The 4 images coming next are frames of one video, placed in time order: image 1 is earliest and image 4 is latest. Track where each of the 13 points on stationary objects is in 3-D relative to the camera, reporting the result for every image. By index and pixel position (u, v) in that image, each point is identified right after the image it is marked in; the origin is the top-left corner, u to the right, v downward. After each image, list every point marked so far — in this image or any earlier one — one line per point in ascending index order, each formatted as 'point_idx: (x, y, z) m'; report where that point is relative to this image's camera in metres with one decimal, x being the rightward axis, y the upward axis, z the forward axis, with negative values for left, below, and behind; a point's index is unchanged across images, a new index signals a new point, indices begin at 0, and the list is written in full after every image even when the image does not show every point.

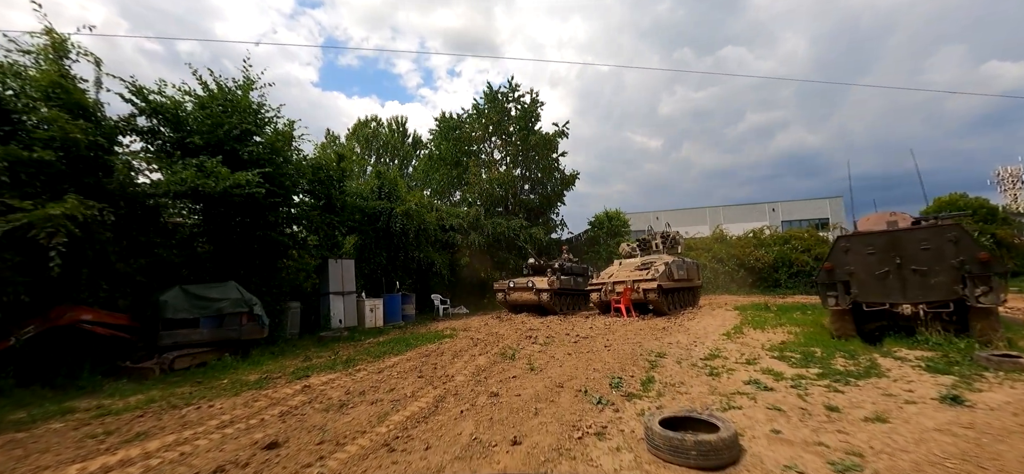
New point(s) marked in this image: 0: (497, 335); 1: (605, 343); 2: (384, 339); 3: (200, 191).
0: (-0.4, -2.6, +9.3) m
1: (+2.2, -2.5, +8.2) m
2: (-3.3, -2.6, +8.9) m
3: (-6.6, +1.0, +7.4) m
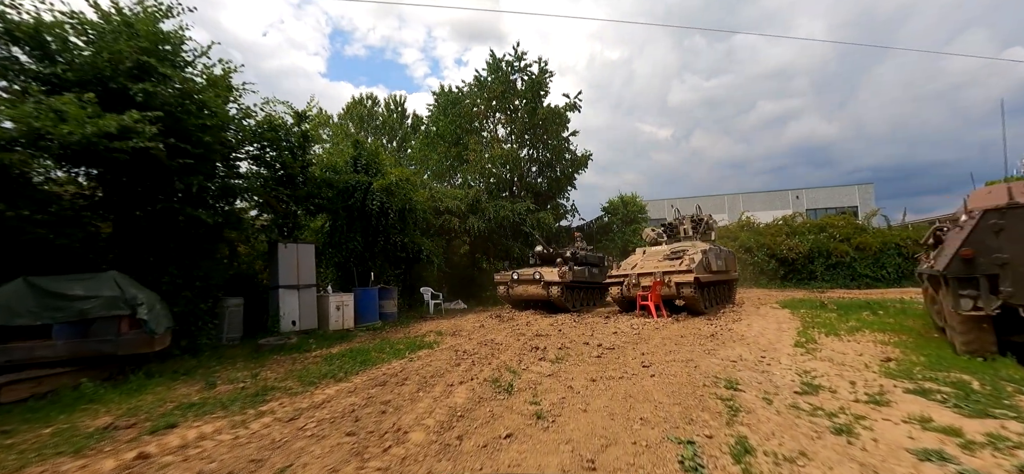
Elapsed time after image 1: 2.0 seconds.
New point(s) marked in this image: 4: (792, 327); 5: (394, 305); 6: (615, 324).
0: (-0.4, -2.1, +7.0) m
1: (+2.2, -2.1, +5.8) m
2: (-3.3, -2.1, +6.6) m
3: (-6.6, +1.4, +5.1) m
4: (+7.4, -2.4, +9.4) m
5: (-3.5, -2.0, +10.4) m
6: (+2.7, -2.2, +9.1) m
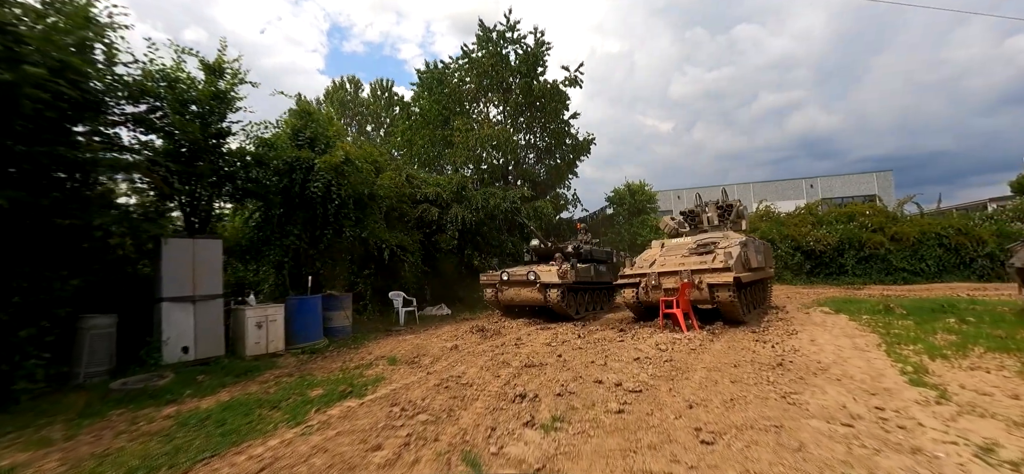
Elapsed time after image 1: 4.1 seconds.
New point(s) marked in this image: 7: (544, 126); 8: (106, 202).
0: (-0.7, -2.0, +4.7) m
1: (+1.8, -1.9, +3.5) m
2: (-3.6, -2.0, +4.3) m
3: (-7.0, +1.5, +2.8) m
4: (+7.1, -2.1, +7.0) m
5: (-3.8, -1.9, +8.1) m
6: (+2.3, -2.0, +6.7) m
7: (+1.8, +6.3, +19.8) m
8: (-6.5, +0.6, +5.5) m
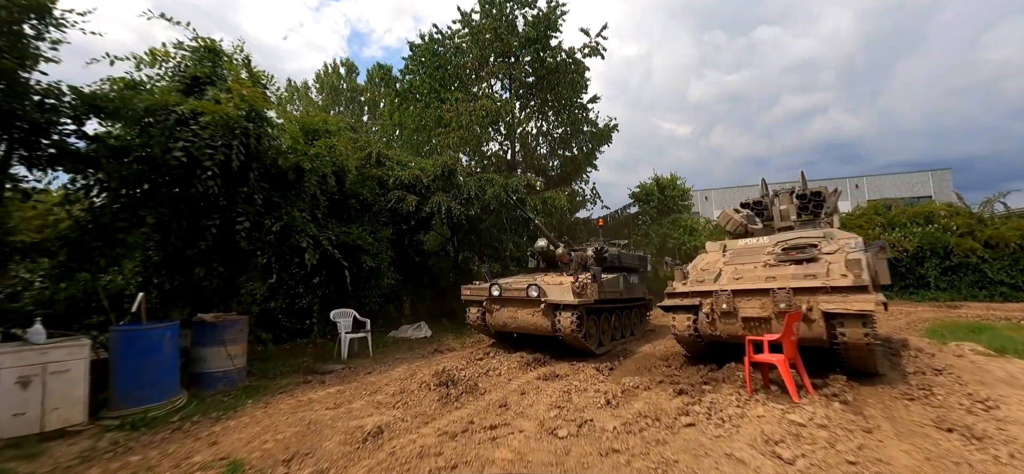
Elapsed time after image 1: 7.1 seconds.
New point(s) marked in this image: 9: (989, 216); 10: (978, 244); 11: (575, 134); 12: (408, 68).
0: (-1.1, -1.8, +1.6) m
1: (+1.4, -1.8, +0.3) m
2: (-4.0, -1.8, +1.3) m
3: (-7.4, +1.7, -0.1) m
4: (+6.8, -2.1, +3.5) m
5: (-4.1, -1.7, +5.1) m
6: (+2.0, -1.9, +3.5) m
7: (+2.2, +6.2, +16.7) m
8: (-6.8, +0.7, +2.7) m
9: (+25.5, +1.1, +18.7) m
10: (+23.4, -0.4, +17.7) m
11: (+3.0, +5.2, +16.9) m
12: (-5.1, +8.3, +17.4) m
